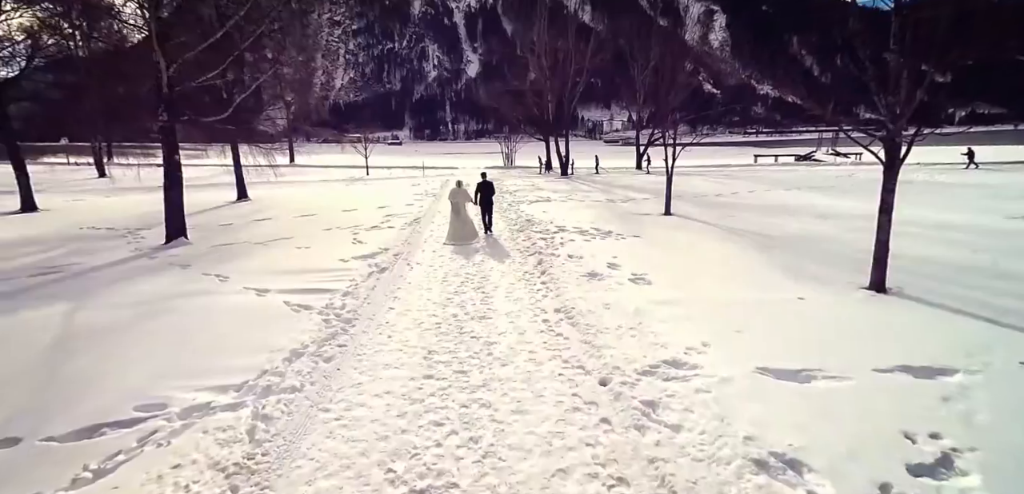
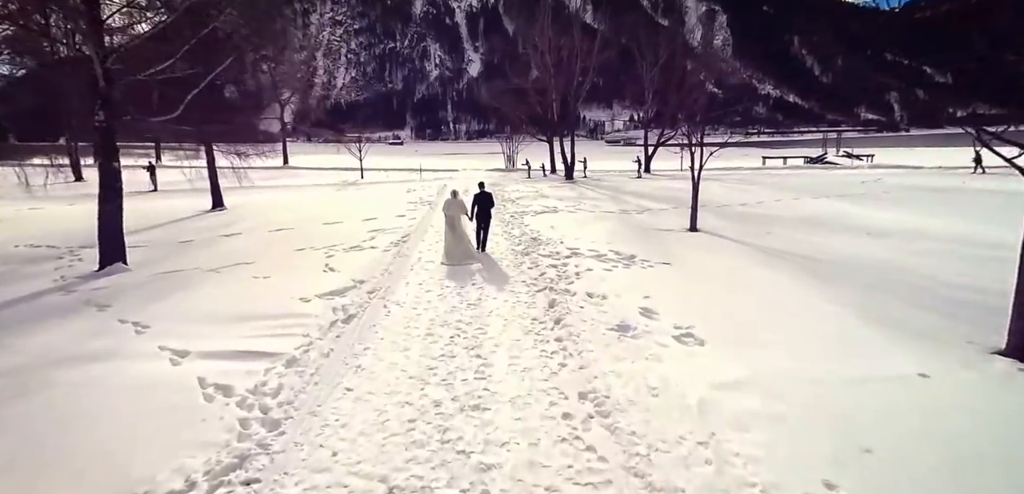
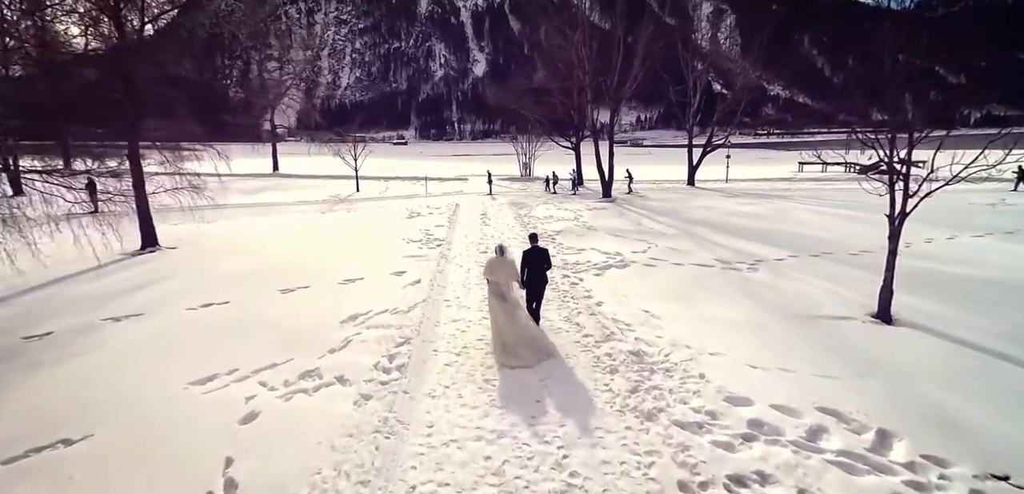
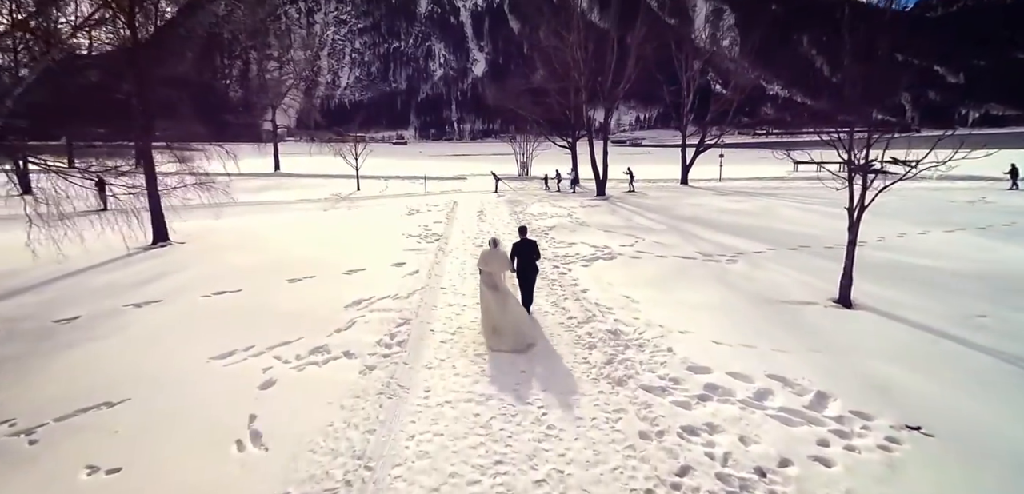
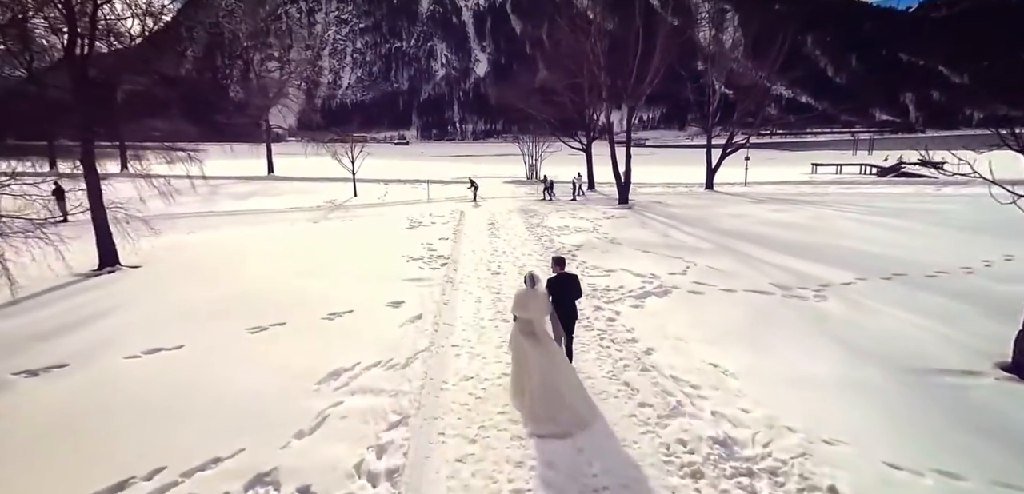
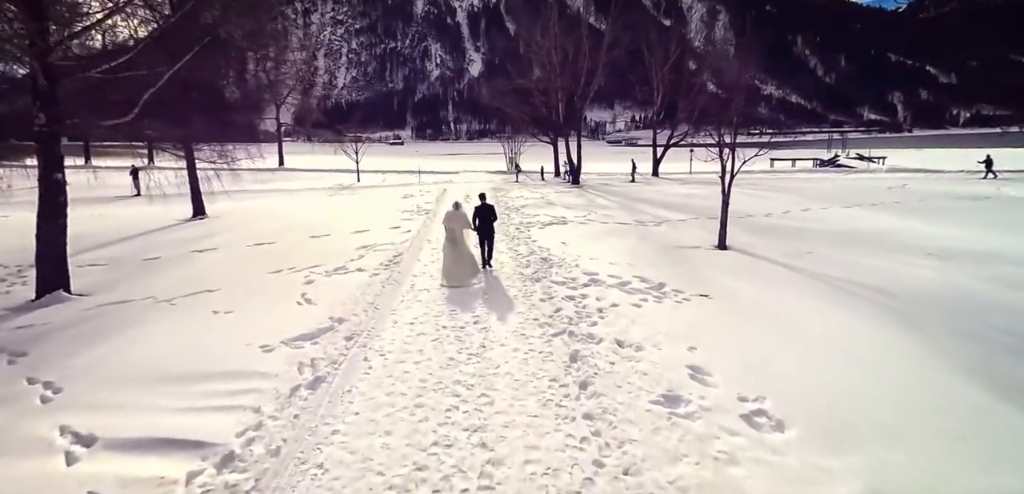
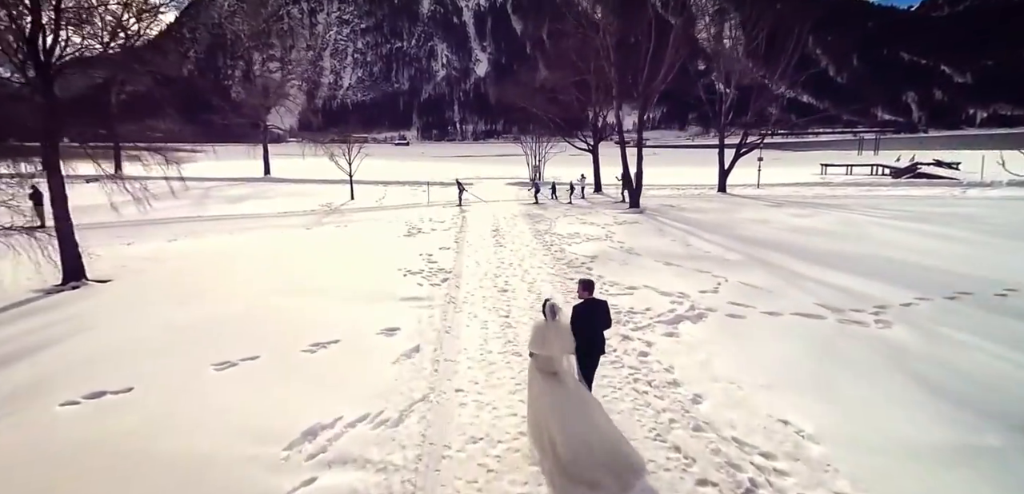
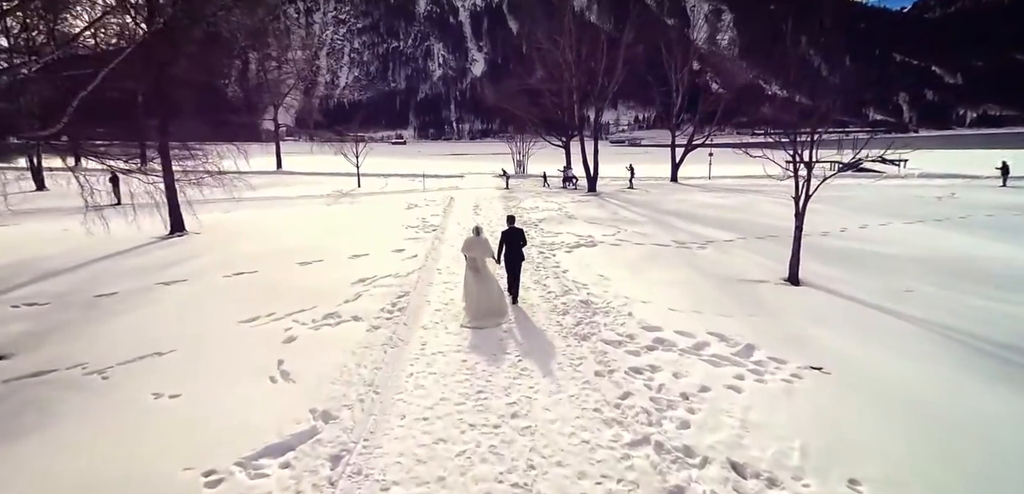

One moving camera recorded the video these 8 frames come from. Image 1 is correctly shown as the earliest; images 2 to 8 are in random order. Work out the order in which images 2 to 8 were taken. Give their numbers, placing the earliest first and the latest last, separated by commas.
2, 6, 8, 4, 3, 5, 7
